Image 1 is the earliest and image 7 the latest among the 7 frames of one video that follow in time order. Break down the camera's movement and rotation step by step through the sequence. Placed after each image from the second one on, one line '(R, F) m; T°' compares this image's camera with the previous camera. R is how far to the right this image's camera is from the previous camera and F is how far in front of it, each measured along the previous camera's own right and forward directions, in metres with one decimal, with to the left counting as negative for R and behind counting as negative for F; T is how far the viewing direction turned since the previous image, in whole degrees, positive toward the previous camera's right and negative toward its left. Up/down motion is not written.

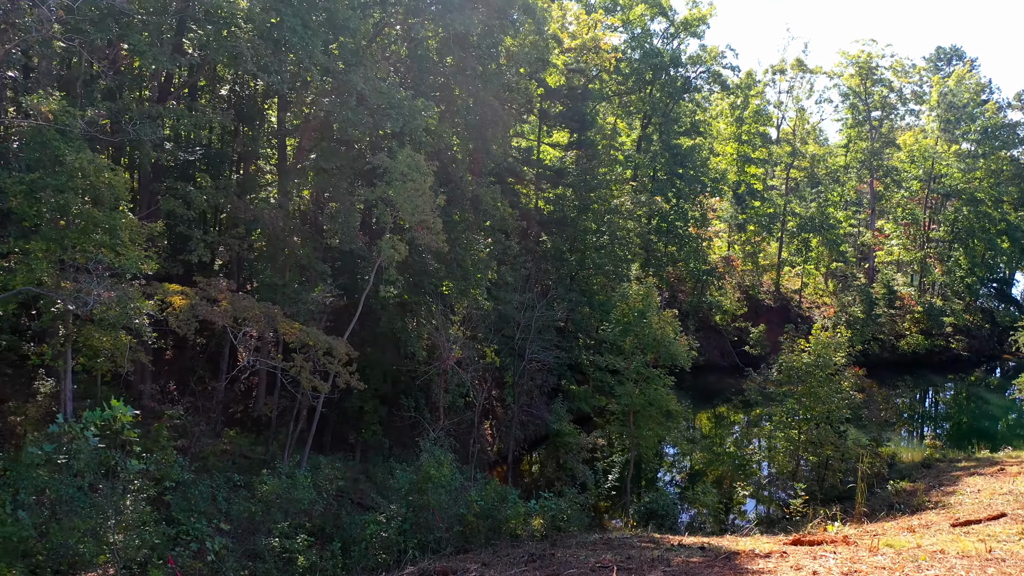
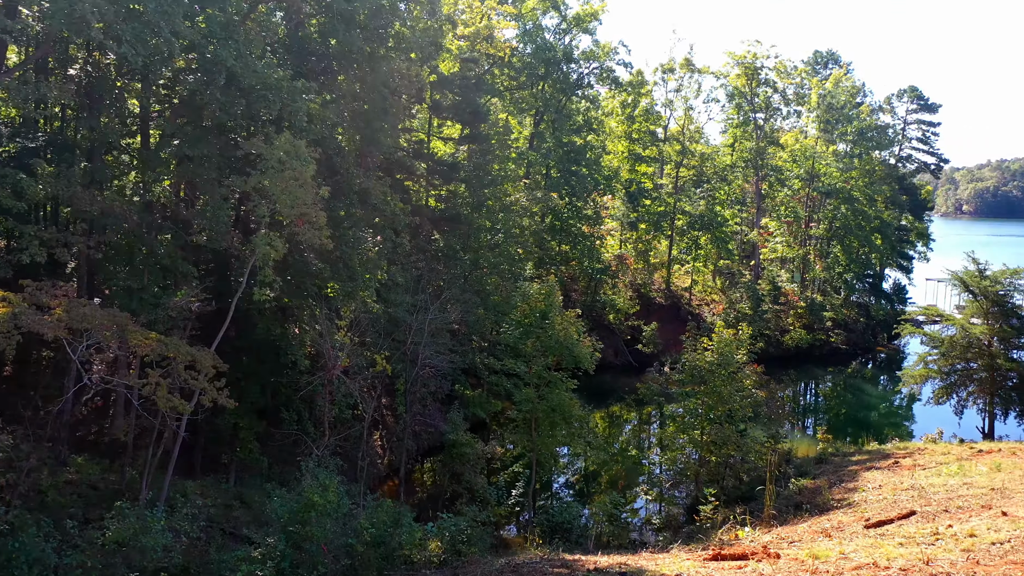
(0.0, +1.0) m; +8°
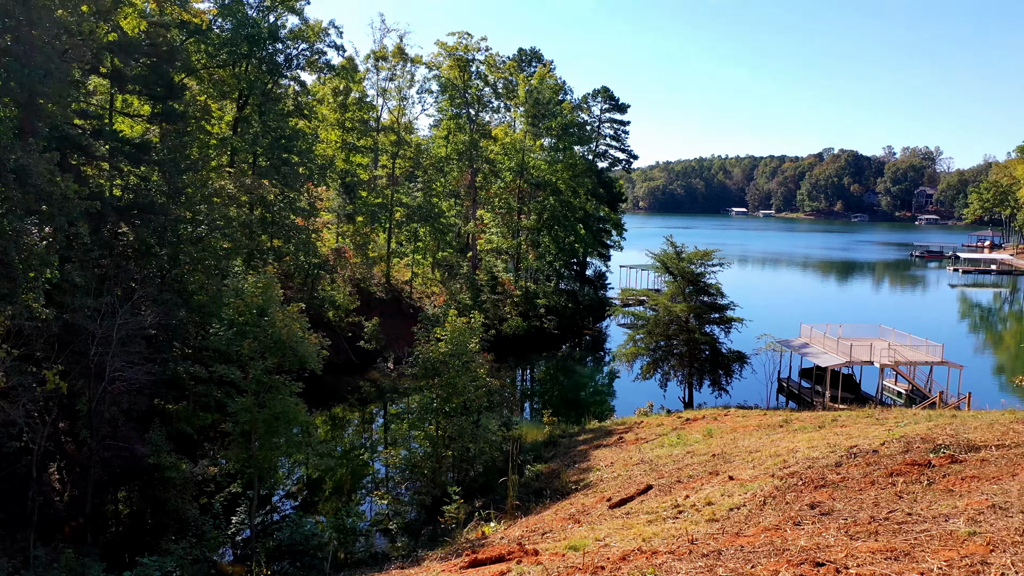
(-0.1, +1.0) m; +20°
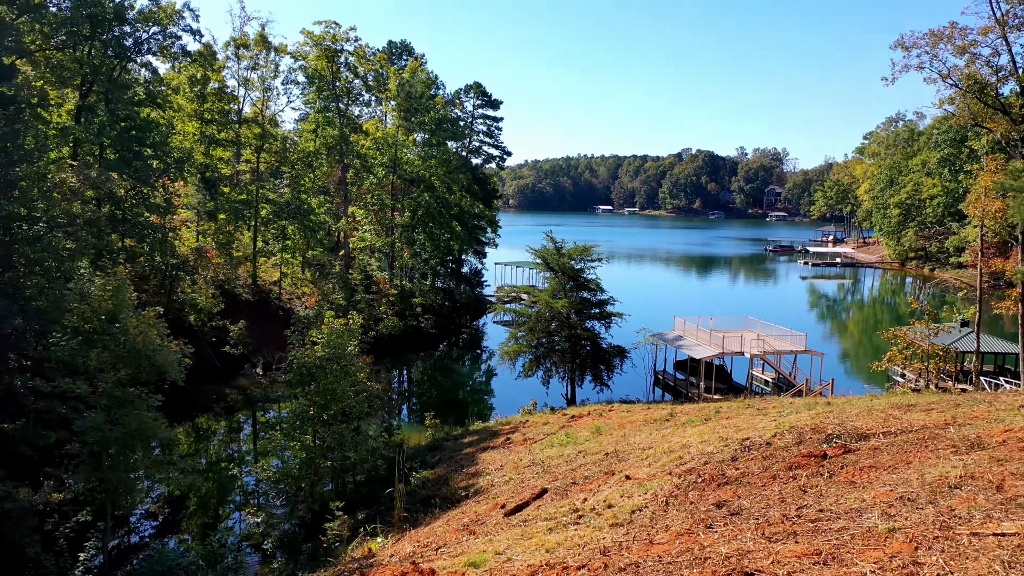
(-0.2, +0.6) m; +9°
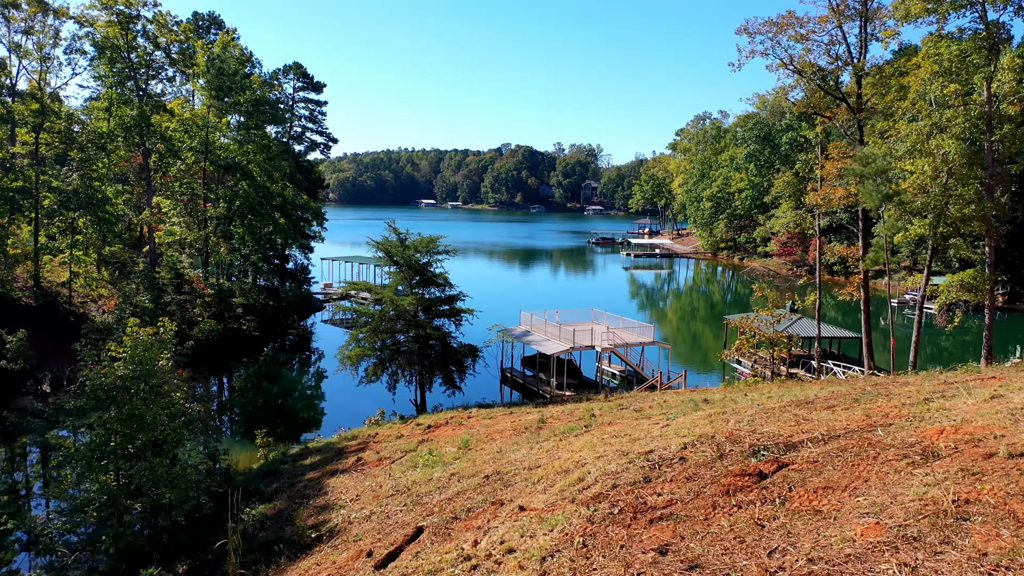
(-0.4, +1.7) m; +12°
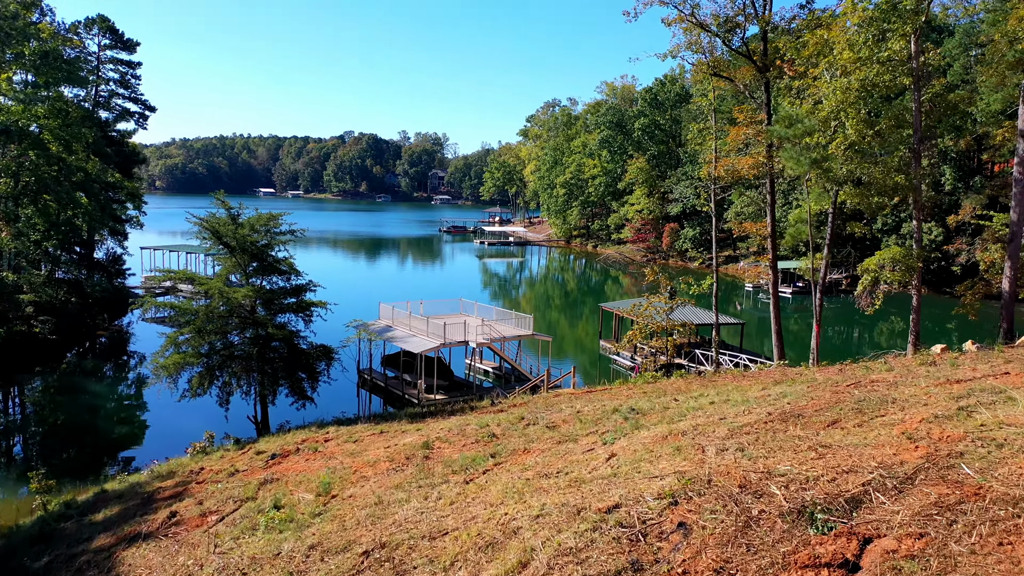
(-0.3, +3.0) m; +11°
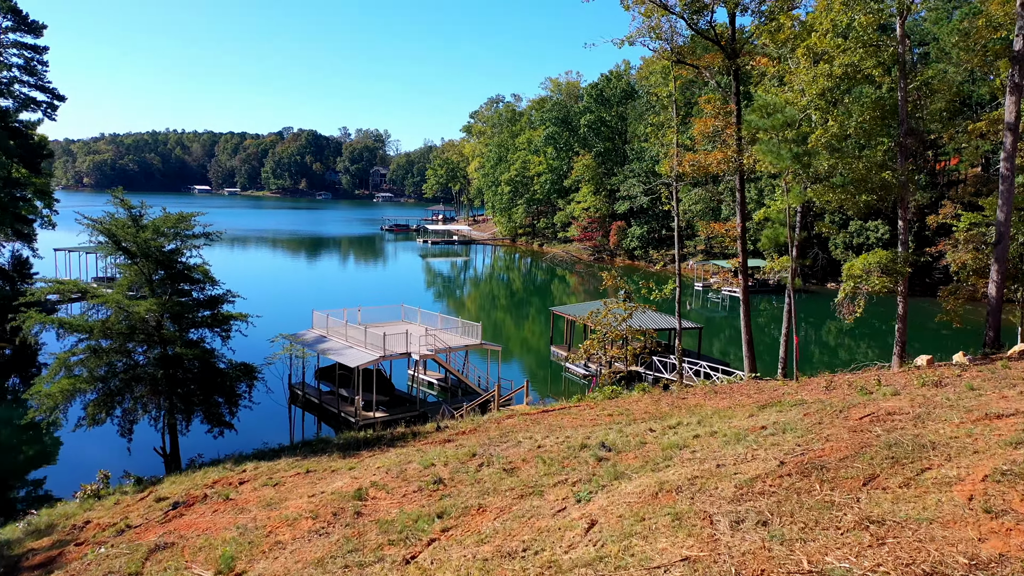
(0.0, +1.6) m; +4°
